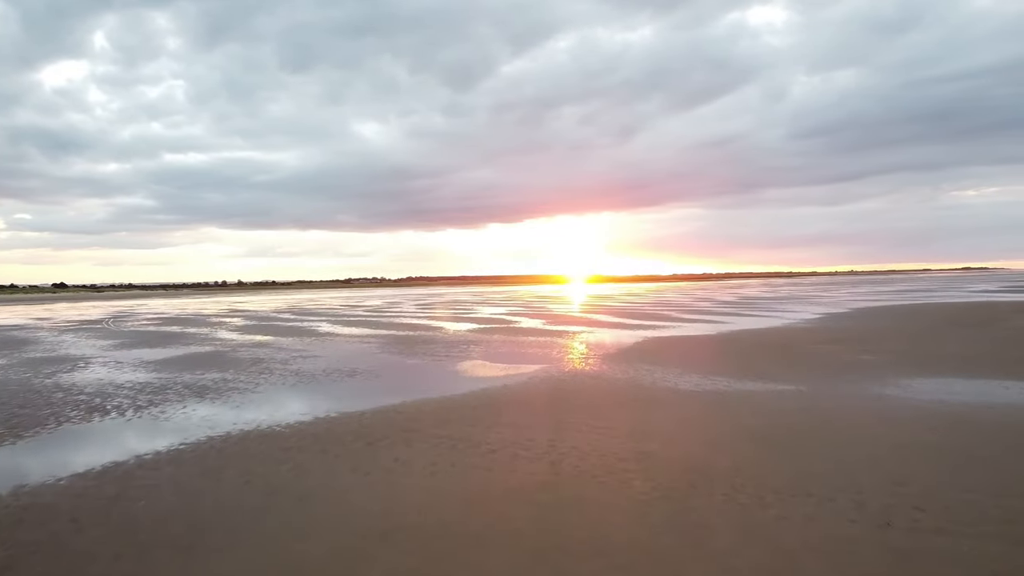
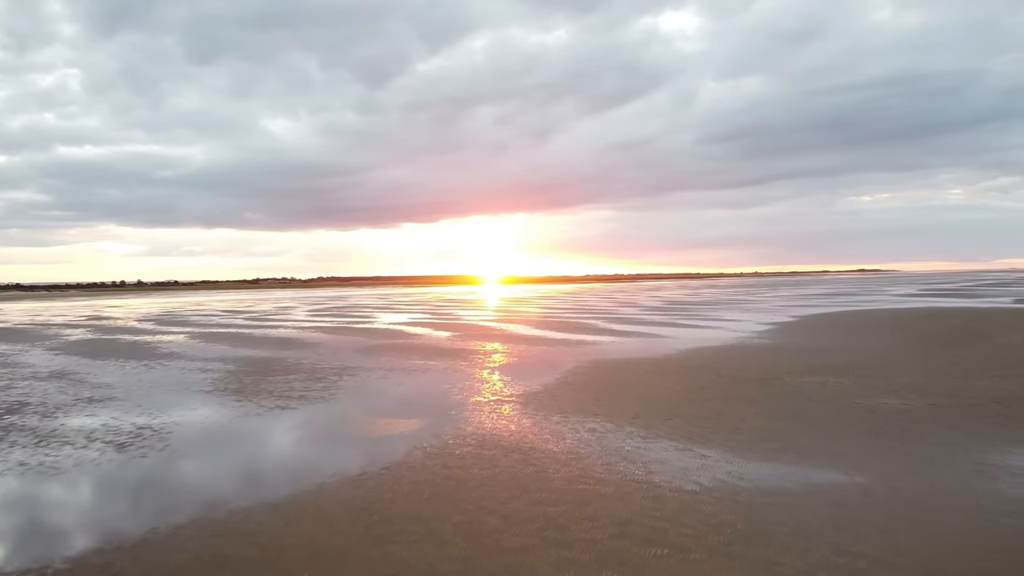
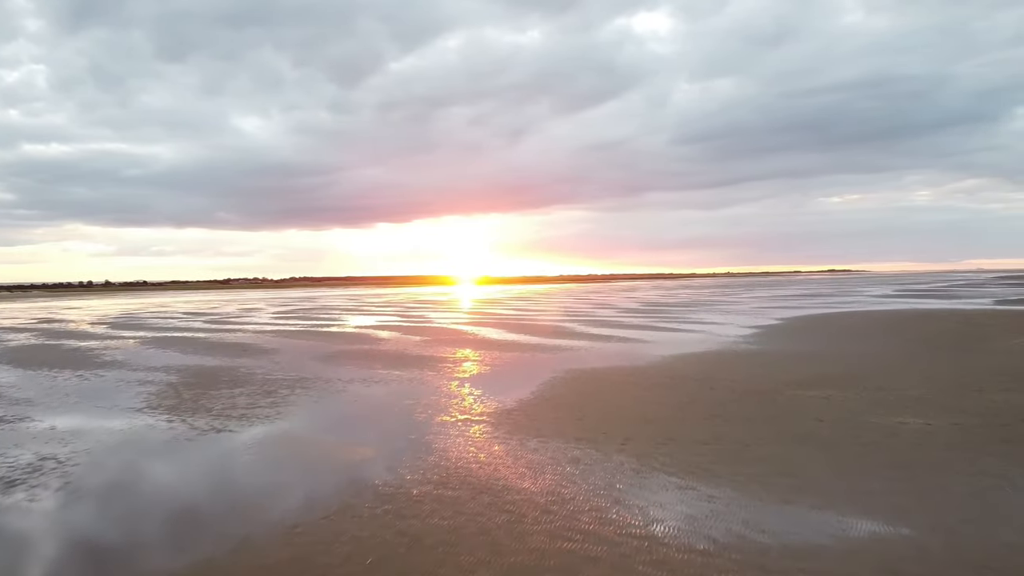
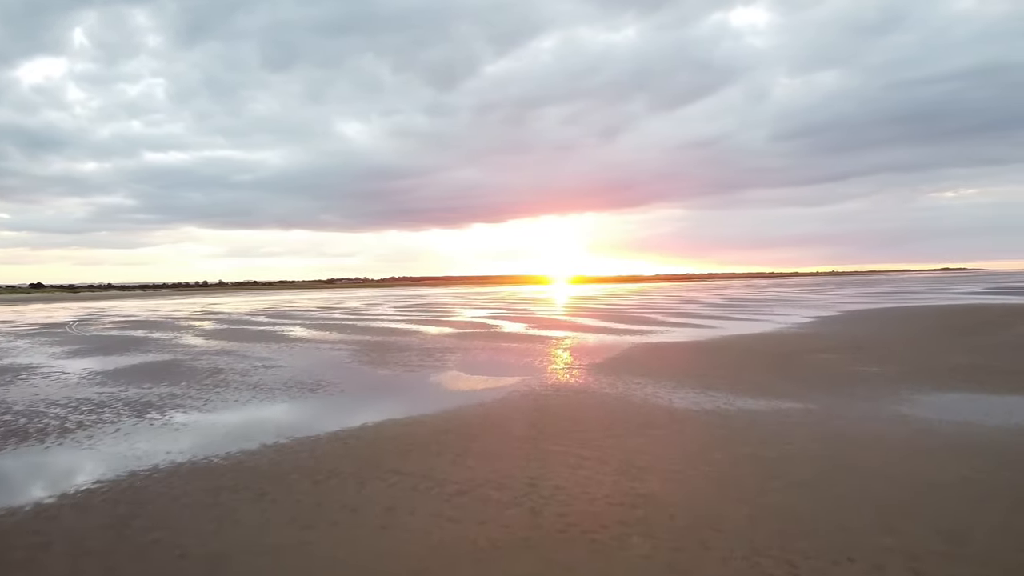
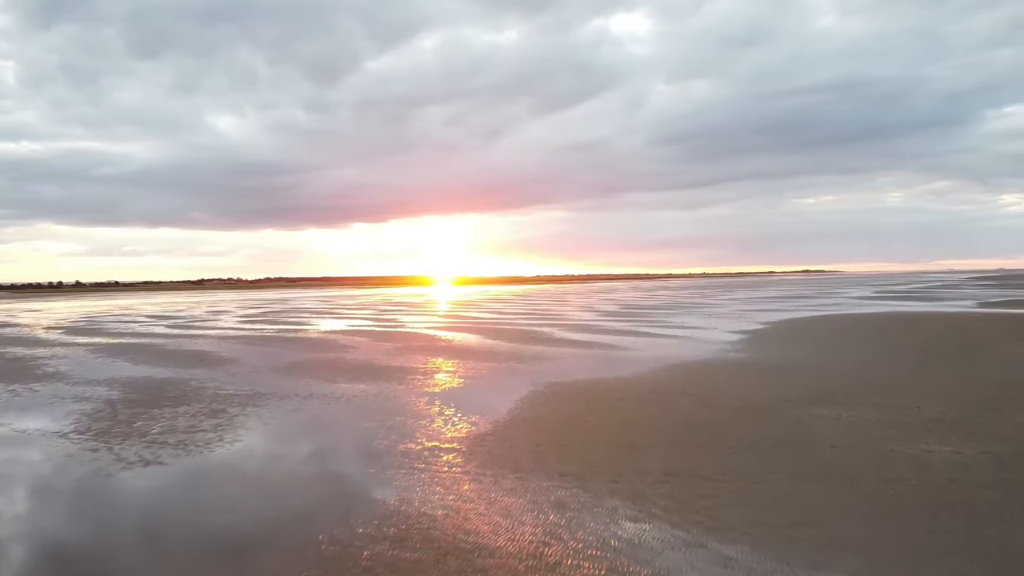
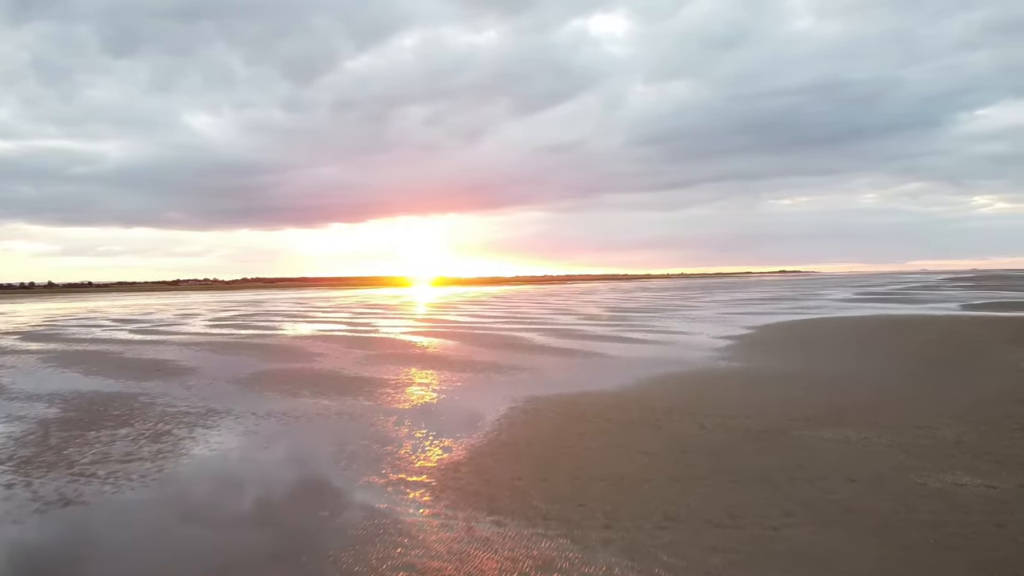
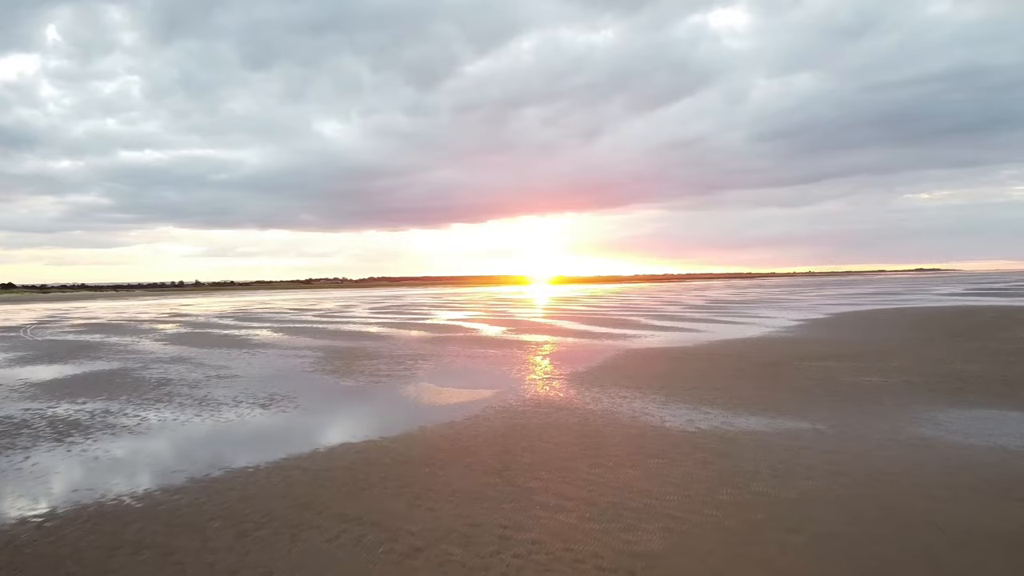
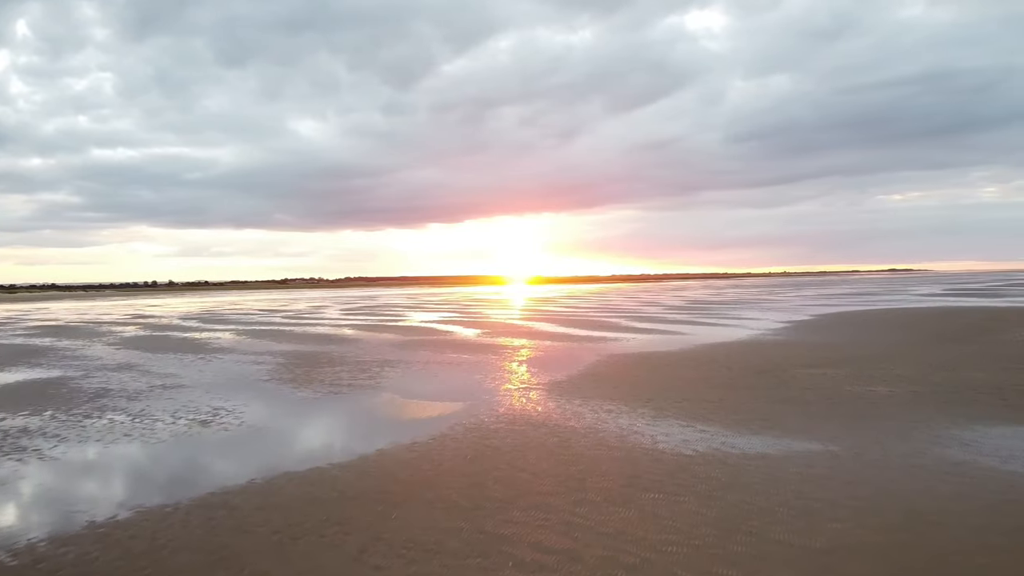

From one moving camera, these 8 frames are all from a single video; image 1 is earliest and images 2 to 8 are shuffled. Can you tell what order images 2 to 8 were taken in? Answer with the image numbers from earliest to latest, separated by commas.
4, 7, 8, 2, 3, 5, 6
